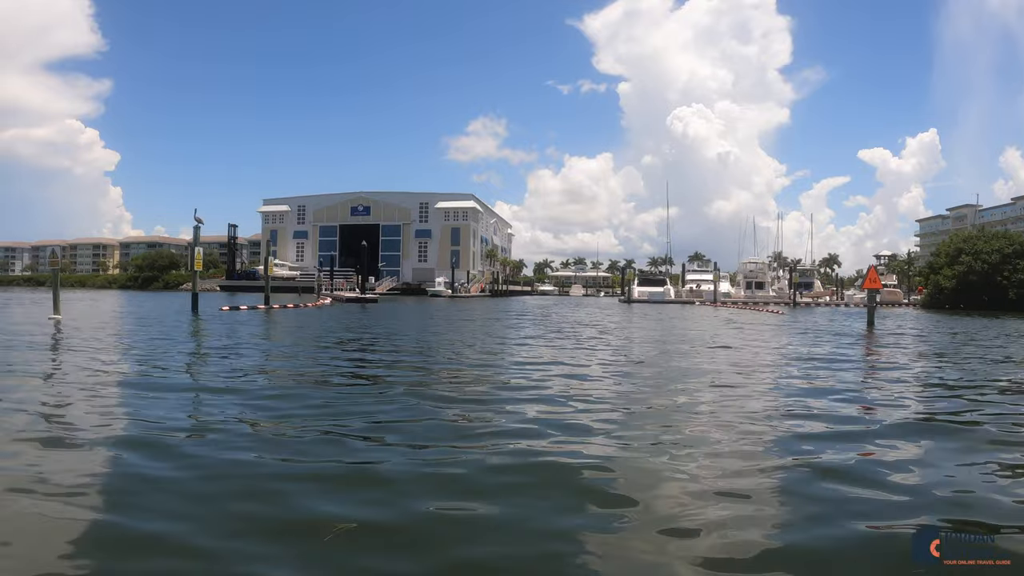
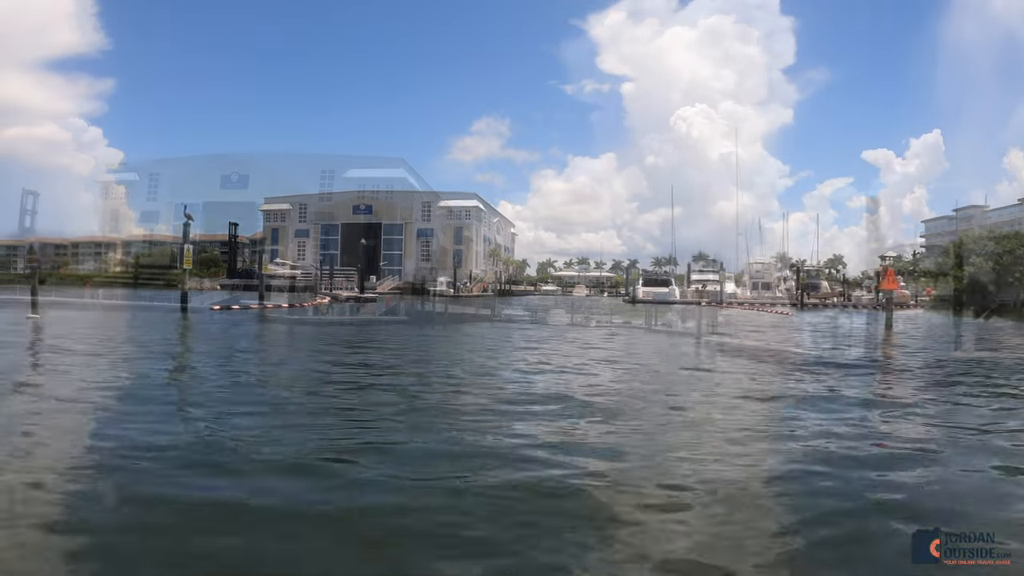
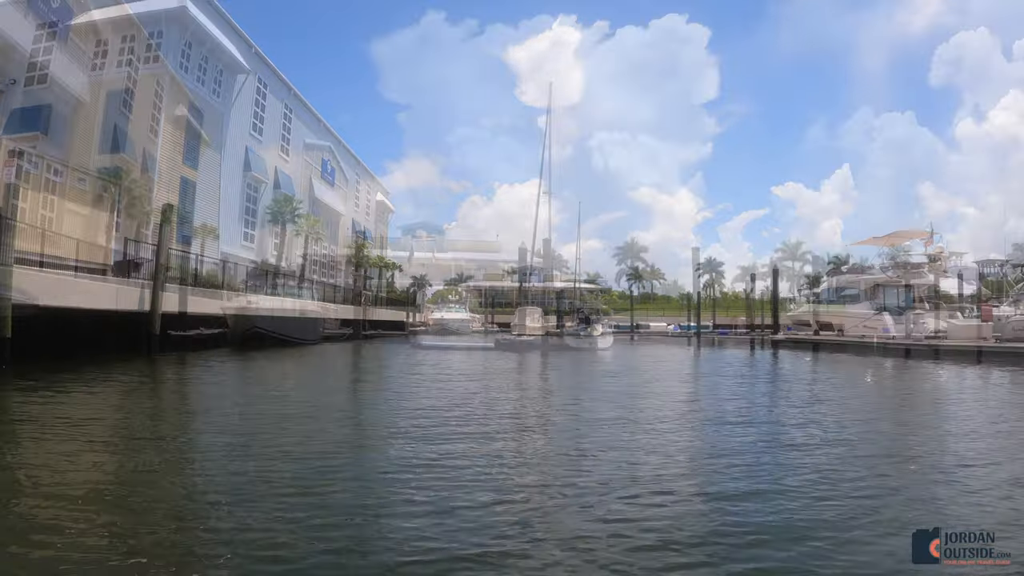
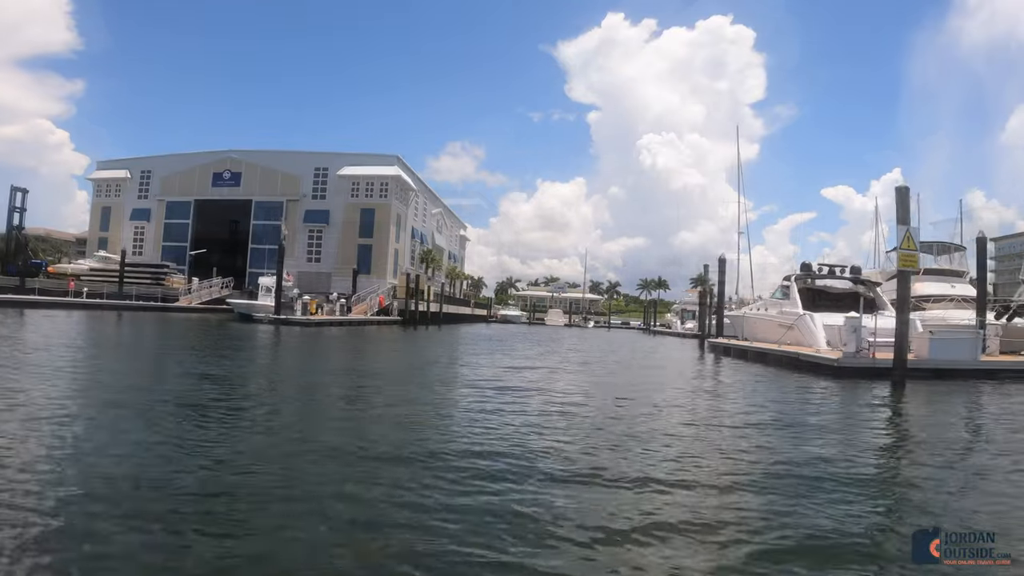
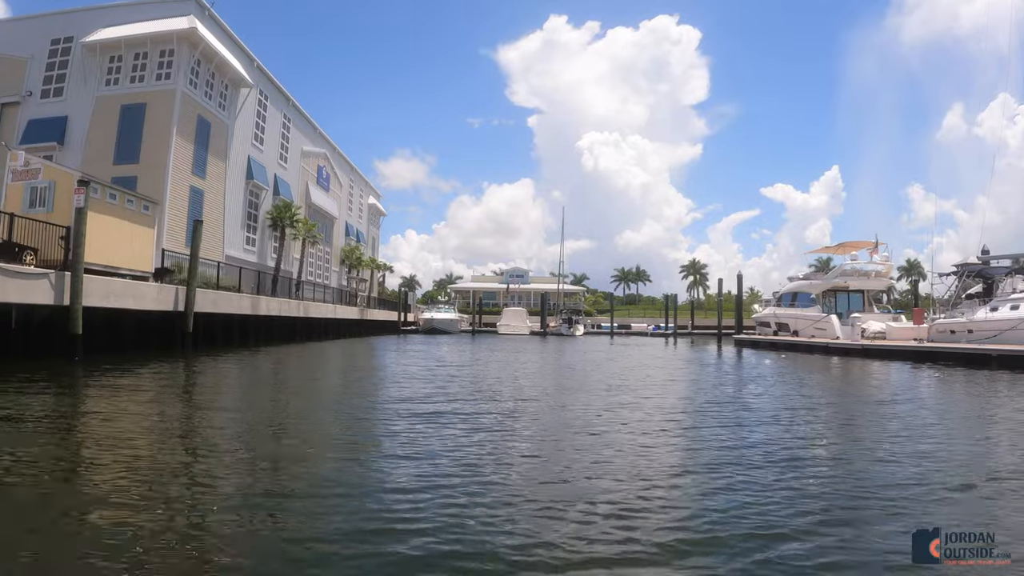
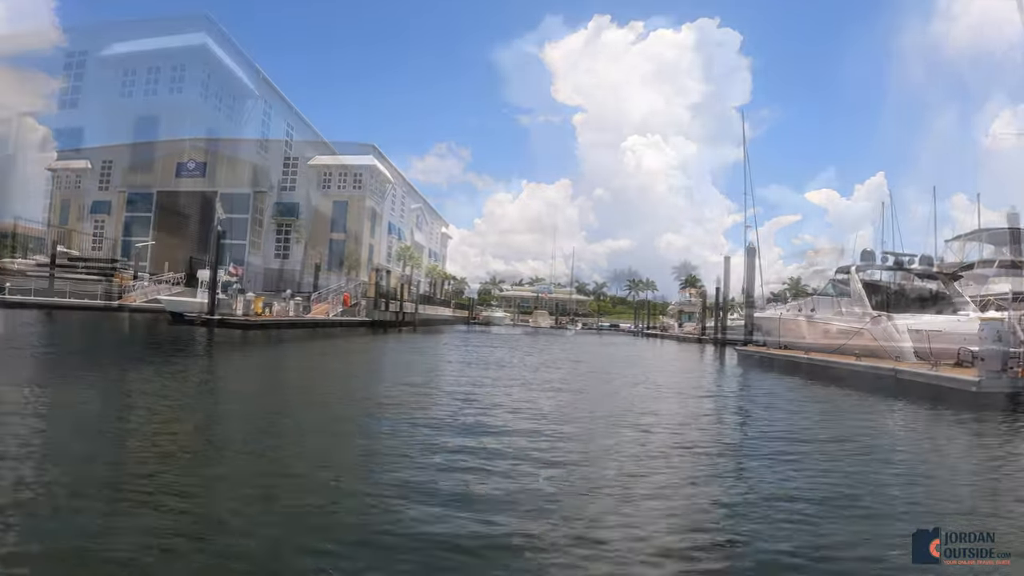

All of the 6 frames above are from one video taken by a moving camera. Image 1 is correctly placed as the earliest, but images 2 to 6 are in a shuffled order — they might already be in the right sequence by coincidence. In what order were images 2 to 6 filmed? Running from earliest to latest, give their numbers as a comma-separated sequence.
2, 4, 6, 5, 3
